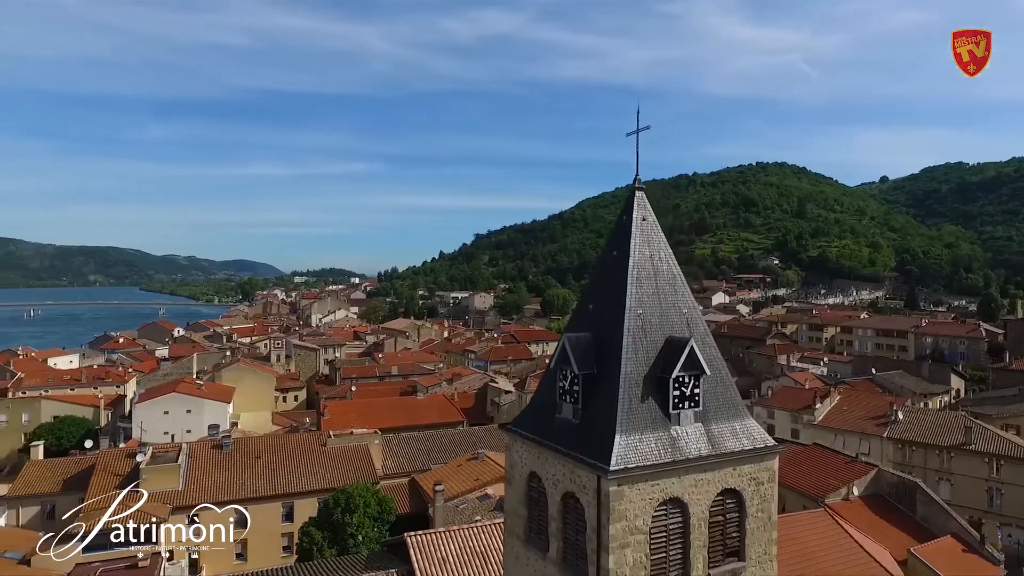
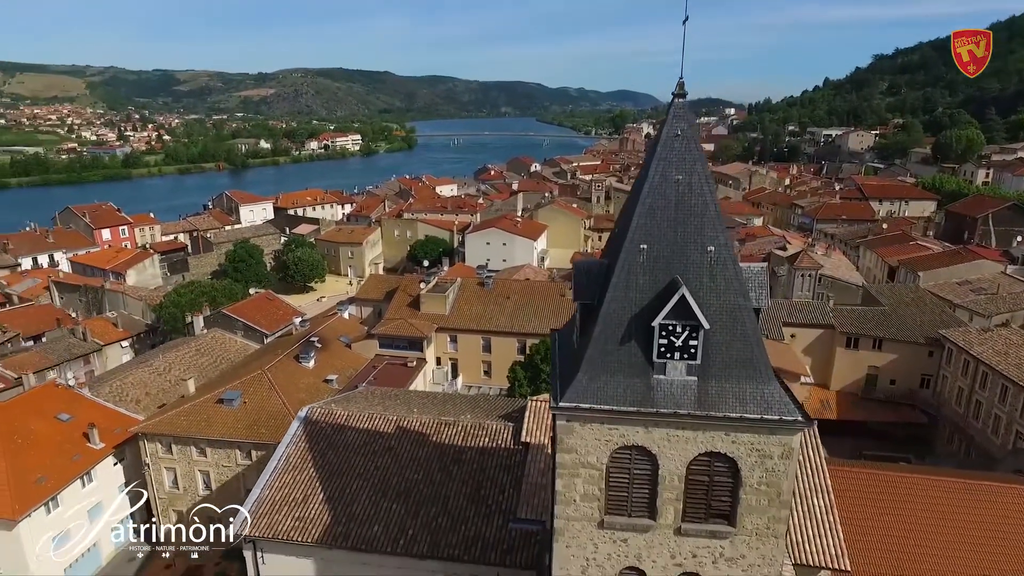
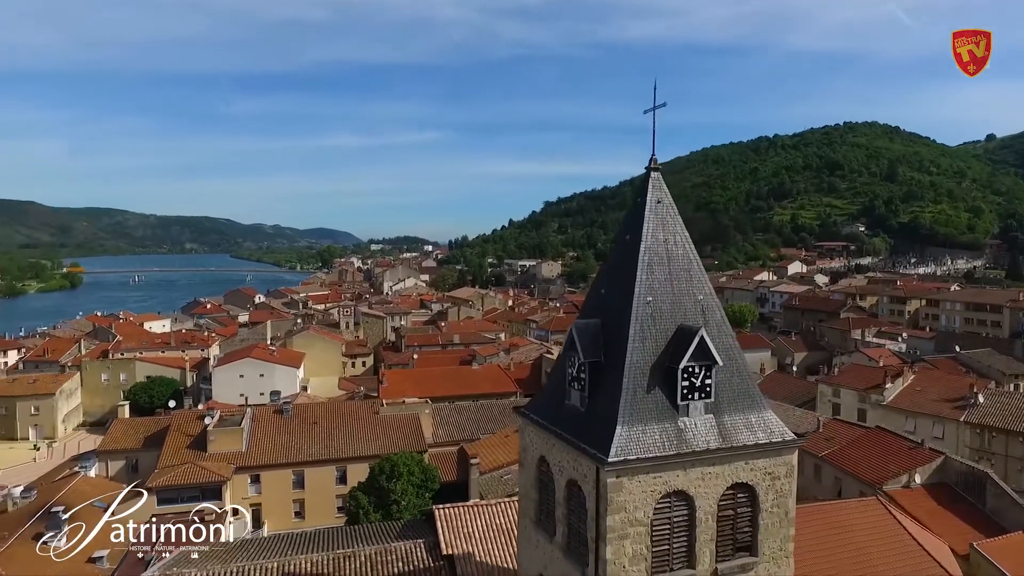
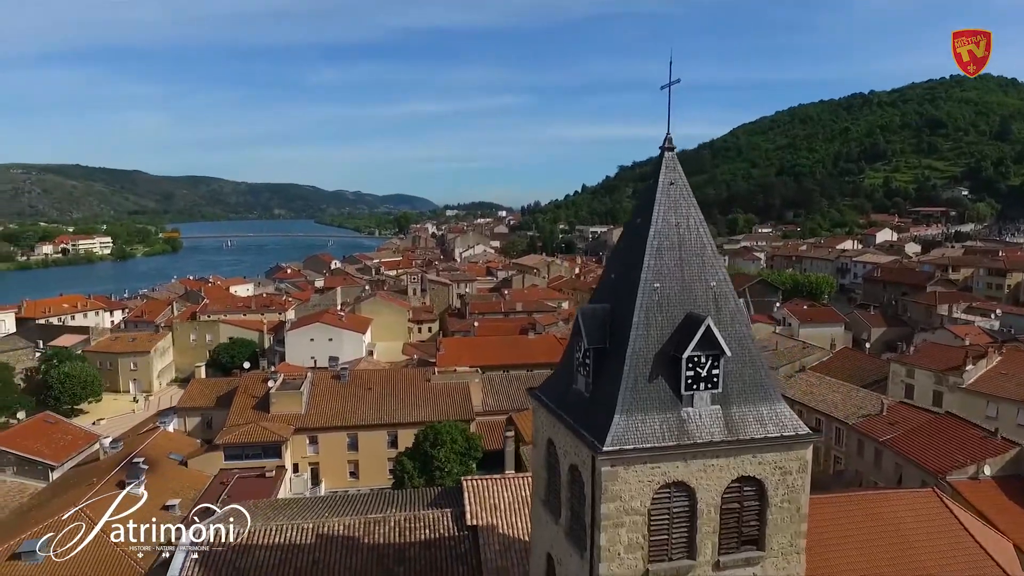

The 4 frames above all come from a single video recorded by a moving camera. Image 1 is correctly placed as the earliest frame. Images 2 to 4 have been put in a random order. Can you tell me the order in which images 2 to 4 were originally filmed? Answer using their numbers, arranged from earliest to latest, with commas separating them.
3, 4, 2
